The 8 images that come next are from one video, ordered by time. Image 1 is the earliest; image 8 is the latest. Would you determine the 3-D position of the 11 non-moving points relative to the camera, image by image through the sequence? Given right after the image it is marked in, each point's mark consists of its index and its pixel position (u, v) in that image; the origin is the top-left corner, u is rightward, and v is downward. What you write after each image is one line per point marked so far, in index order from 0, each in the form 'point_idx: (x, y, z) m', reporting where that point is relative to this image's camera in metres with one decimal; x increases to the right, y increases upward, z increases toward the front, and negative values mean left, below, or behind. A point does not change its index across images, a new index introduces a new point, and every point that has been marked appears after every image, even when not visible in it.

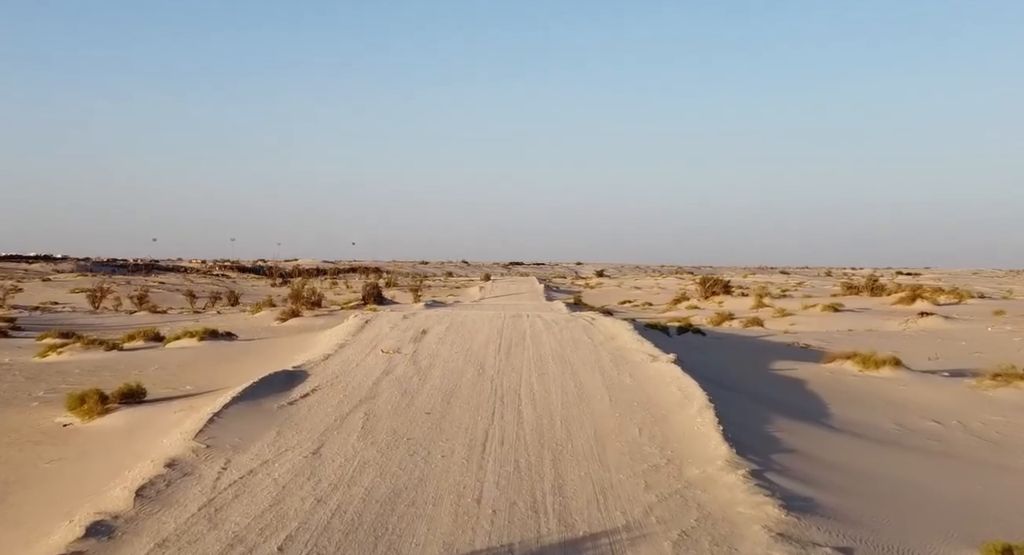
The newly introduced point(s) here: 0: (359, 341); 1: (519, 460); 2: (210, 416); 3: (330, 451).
0: (-3.2, -1.3, +18.4) m
1: (+0.1, -2.2, +10.2) m
2: (-4.1, -1.9, +11.7) m
3: (-2.2, -2.1, +10.5) m
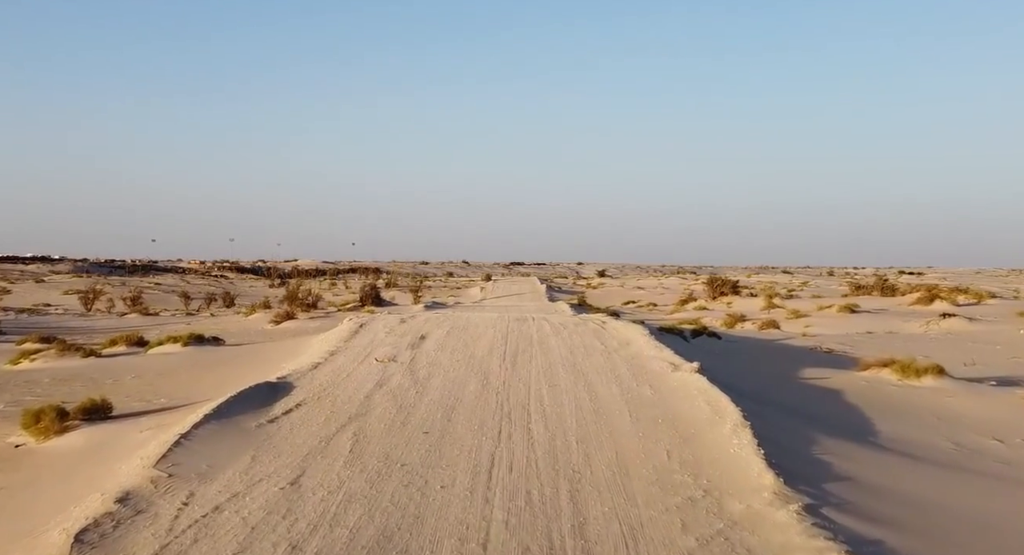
0: (-3.1, -1.3, +16.9) m
1: (+0.2, -2.2, +8.8) m
2: (-4.0, -1.9, +10.3) m
3: (-2.1, -2.2, +9.0) m
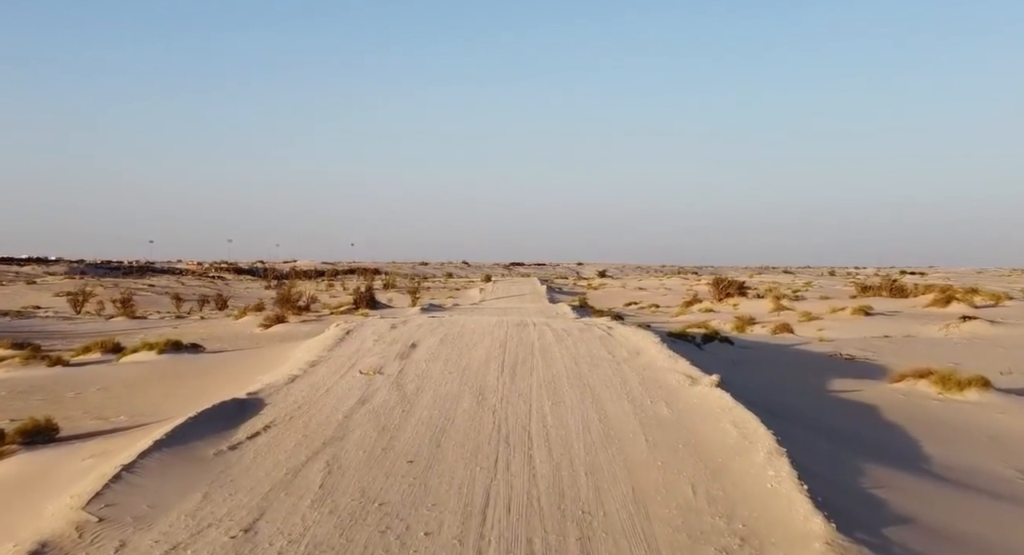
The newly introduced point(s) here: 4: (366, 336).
0: (-3.1, -1.4, +15.4) m
1: (+0.2, -2.3, +7.3) m
2: (-4.0, -2.0, +8.8) m
3: (-2.1, -2.2, +7.5) m
4: (-3.1, -1.2, +18.0) m
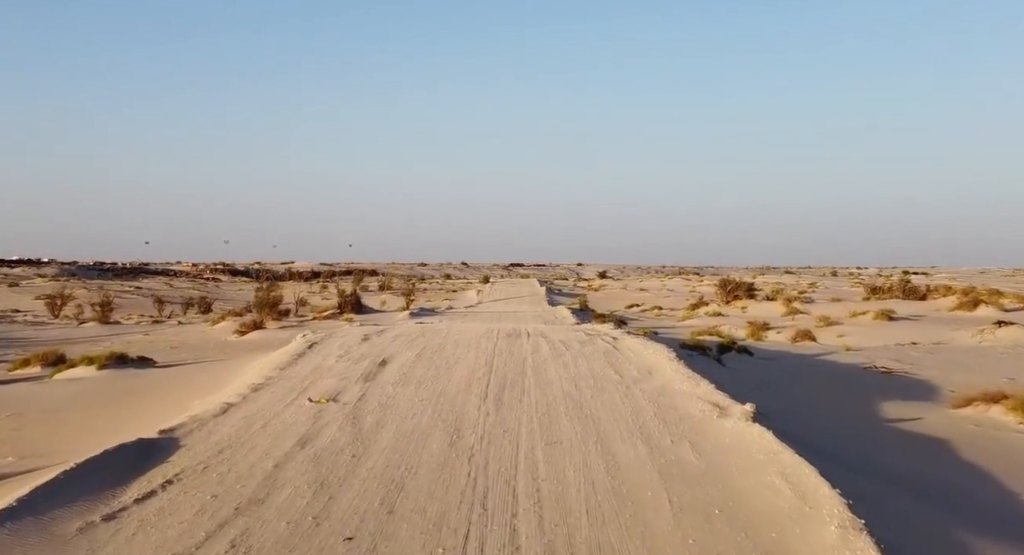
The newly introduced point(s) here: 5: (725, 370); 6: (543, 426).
0: (-3.3, -1.5, +12.9) m
1: (0.0, -2.3, +4.7) m
2: (-4.2, -2.0, +6.2) m
3: (-2.3, -2.3, +5.0) m
4: (-3.3, -1.3, +15.5) m
5: (+3.8, -1.6, +15.0) m
6: (+0.4, -1.7, +10.0) m
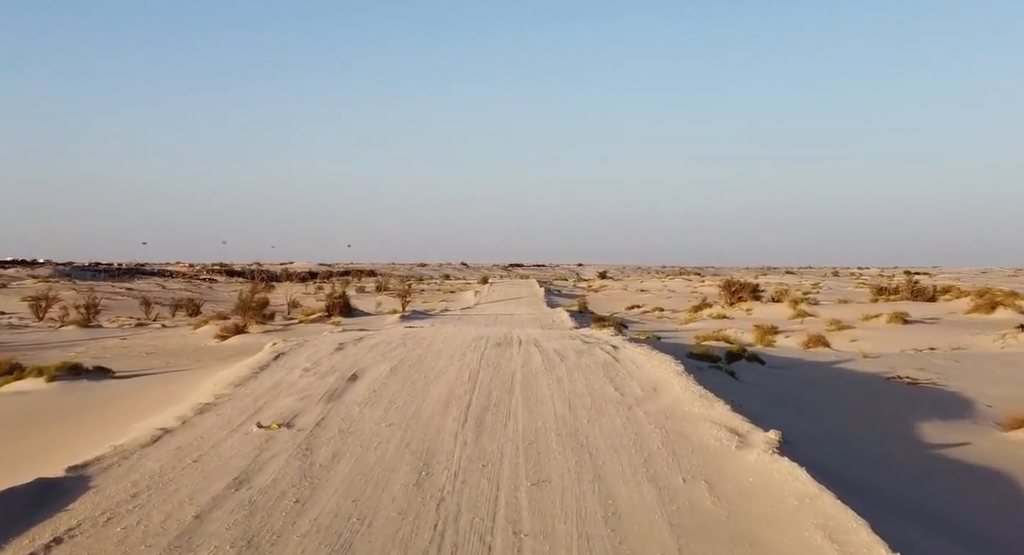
0: (-3.5, -1.5, +11.3) m
1: (-0.2, -2.4, +3.1) m
2: (-4.4, -2.1, +4.6) m
3: (-2.5, -2.3, +3.4) m
4: (-3.4, -1.3, +13.9) m
5: (+3.6, -1.7, +13.4) m
6: (+0.2, -1.8, +8.4) m
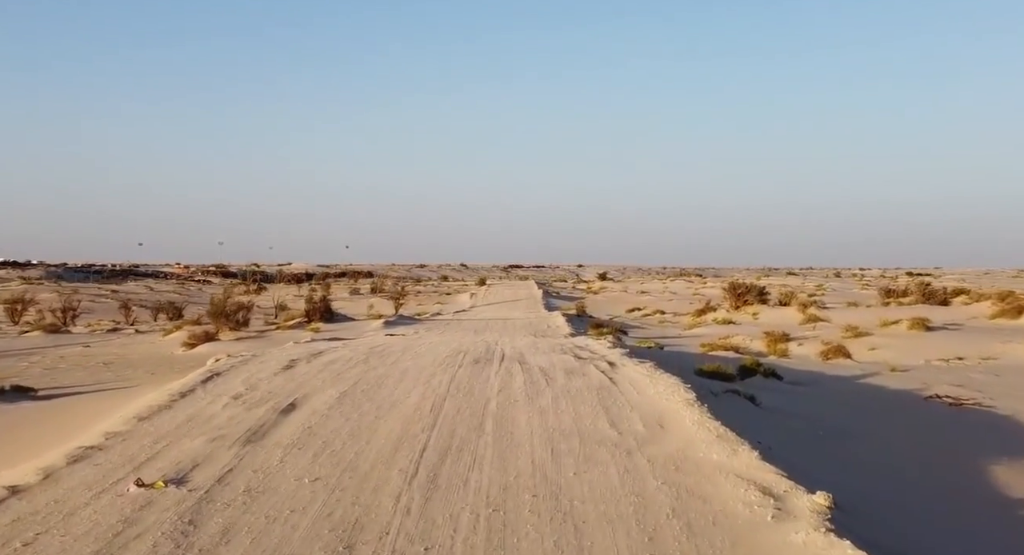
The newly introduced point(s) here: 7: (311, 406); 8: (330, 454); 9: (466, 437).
0: (-3.8, -1.6, +9.0) m
1: (-0.5, -2.4, +0.8) m
2: (-4.7, -2.2, +2.4) m
3: (-2.8, -2.4, +1.1) m
4: (-3.8, -1.4, +11.6) m
5: (+3.3, -1.8, +11.1) m
6: (-0.1, -1.9, +6.2) m
7: (-2.4, -1.5, +10.0) m
8: (-1.7, -1.7, +8.1) m
9: (-0.5, -1.6, +8.7) m
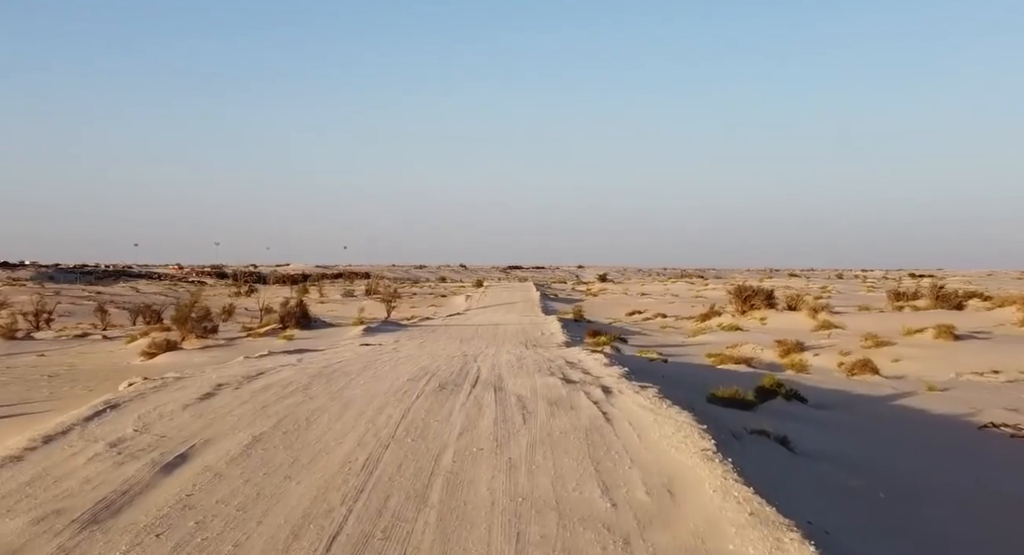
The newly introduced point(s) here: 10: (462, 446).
0: (-4.2, -1.7, +6.6) m
1: (-0.9, -2.5, -1.6) m
2: (-5.1, -2.3, -0.1) m
3: (-3.2, -2.5, -1.3) m
4: (-4.1, -1.5, +9.2) m
5: (+2.9, -1.9, +8.7) m
6: (-0.5, -2.0, +3.7) m
7: (-2.7, -1.6, +7.6) m
8: (-2.1, -1.8, +5.7) m
9: (-0.8, -1.7, +6.3) m
10: (-0.5, -1.6, +8.1) m
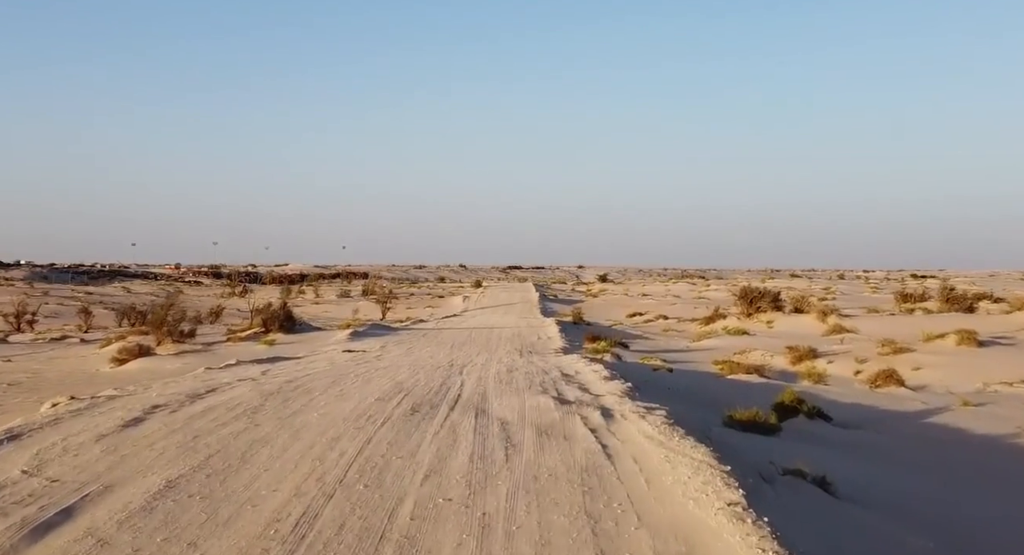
0: (-4.4, -1.8, +4.9) m
1: (-1.1, -2.6, -3.2) m
2: (-5.3, -2.3, -1.7) m
3: (-3.4, -2.5, -3.0) m
4: (-4.3, -1.6, +7.5) m
5: (+2.7, -1.9, +7.1) m
6: (-0.7, -2.0, +2.1) m
7: (-2.9, -1.7, +6.0) m
8: (-2.3, -1.8, +4.1) m
9: (-1.0, -1.8, +4.7) m
10: (-0.7, -1.6, +6.5) m
